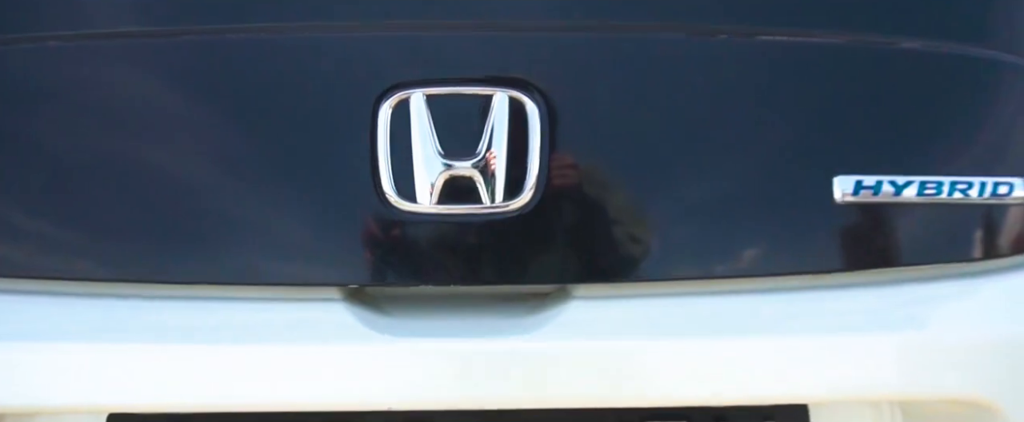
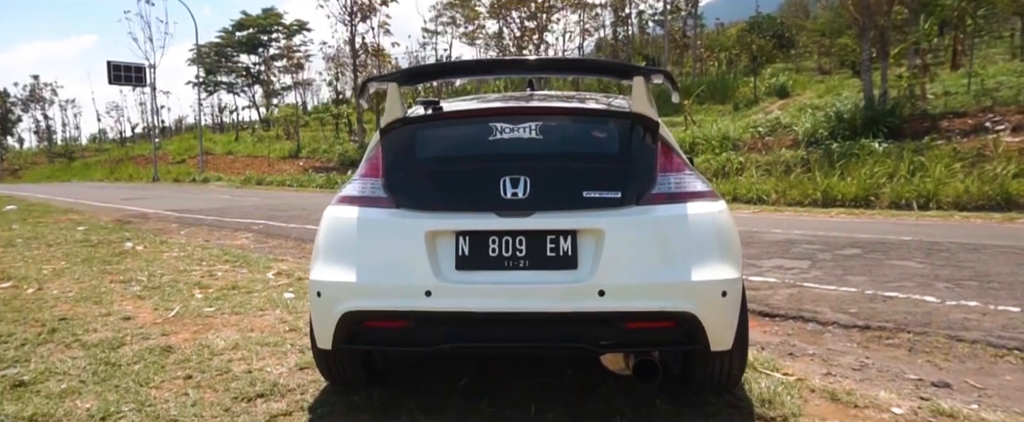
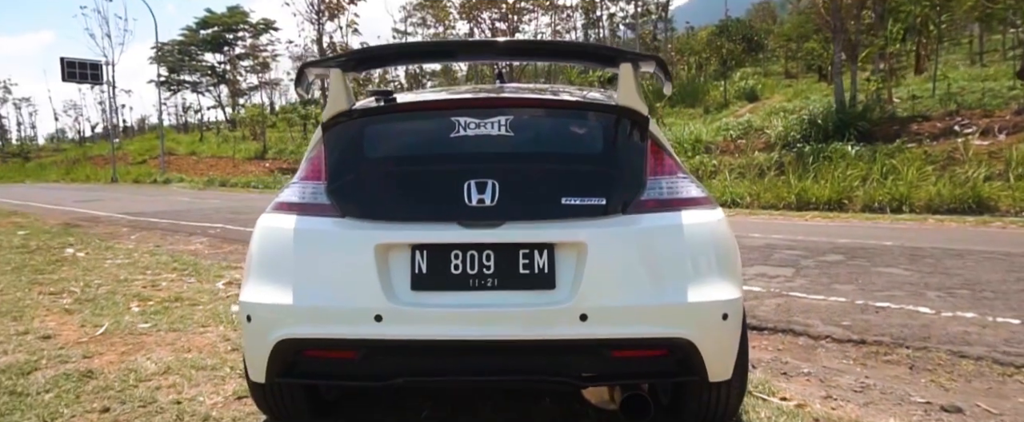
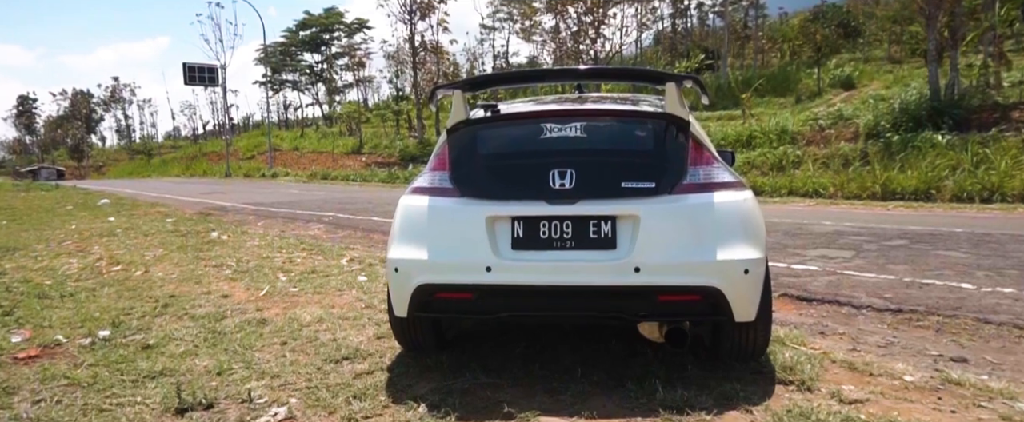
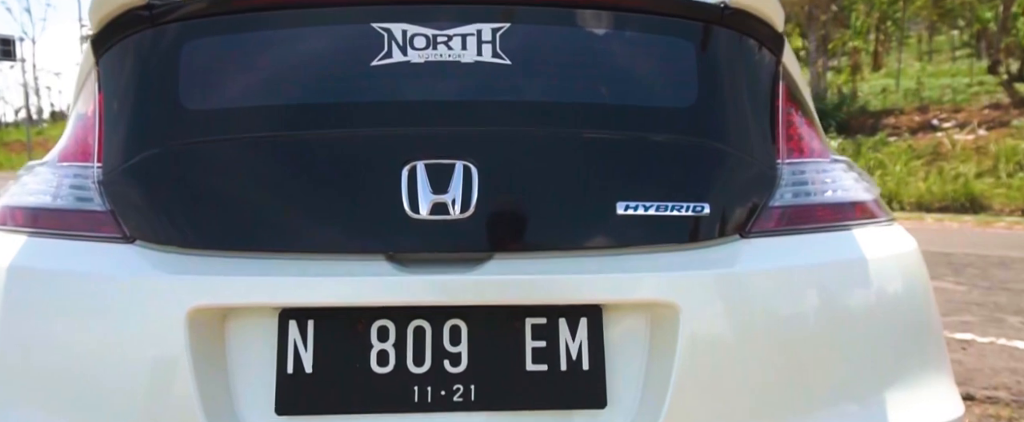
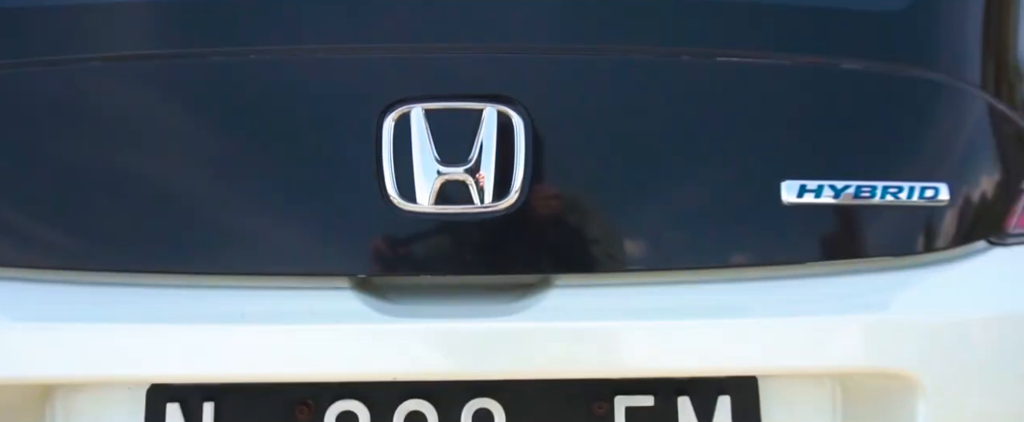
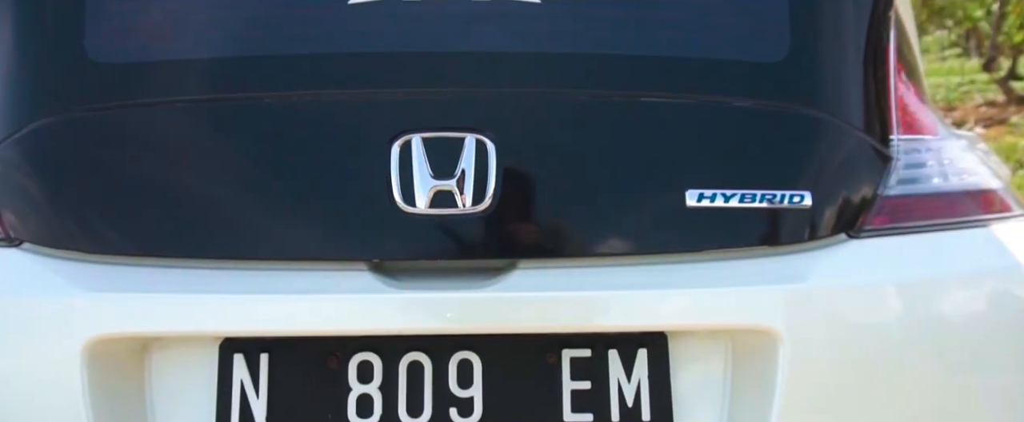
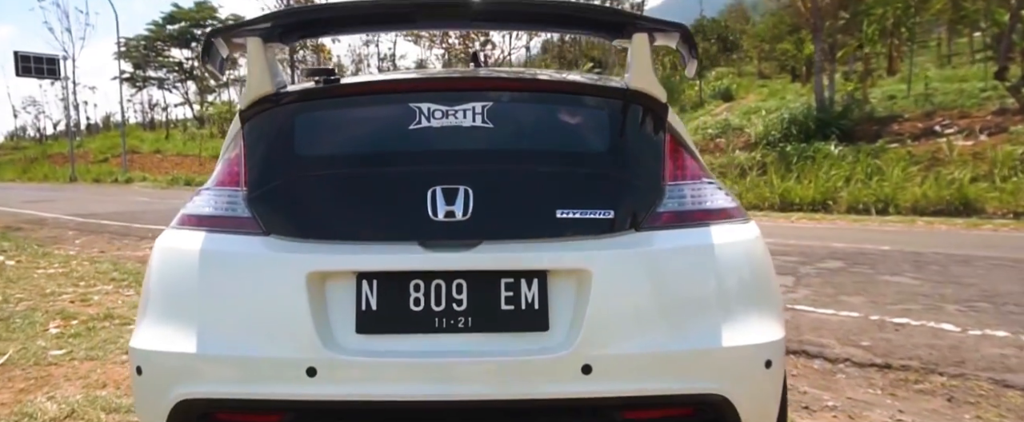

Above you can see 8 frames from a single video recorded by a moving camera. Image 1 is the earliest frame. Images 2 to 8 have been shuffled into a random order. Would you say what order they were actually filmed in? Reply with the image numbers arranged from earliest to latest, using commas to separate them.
6, 7, 5, 8, 3, 2, 4
